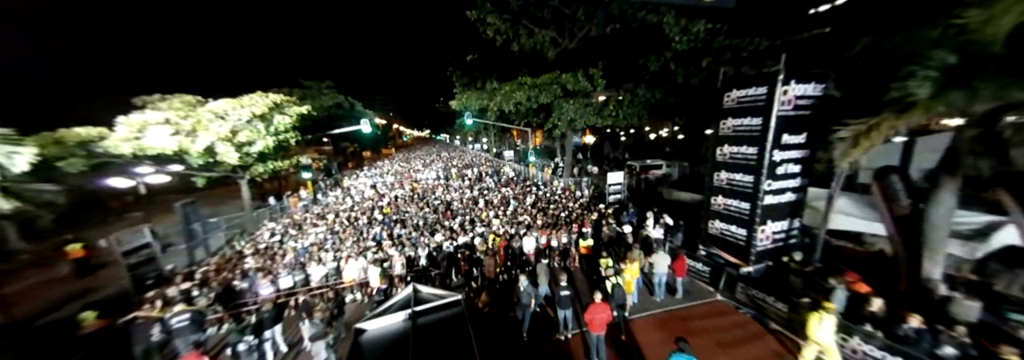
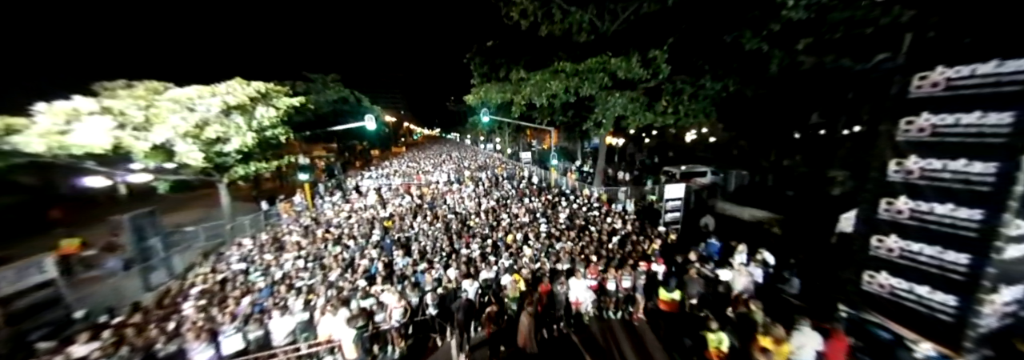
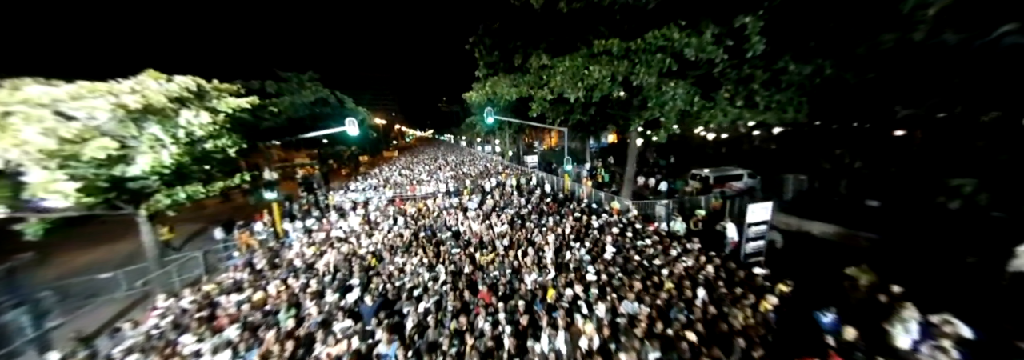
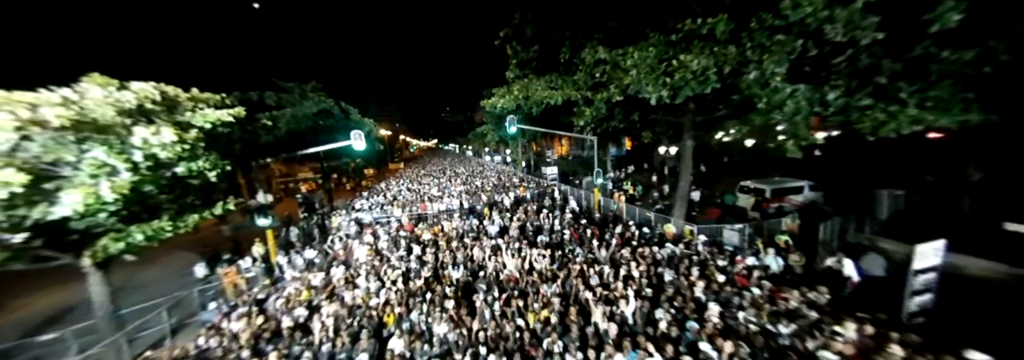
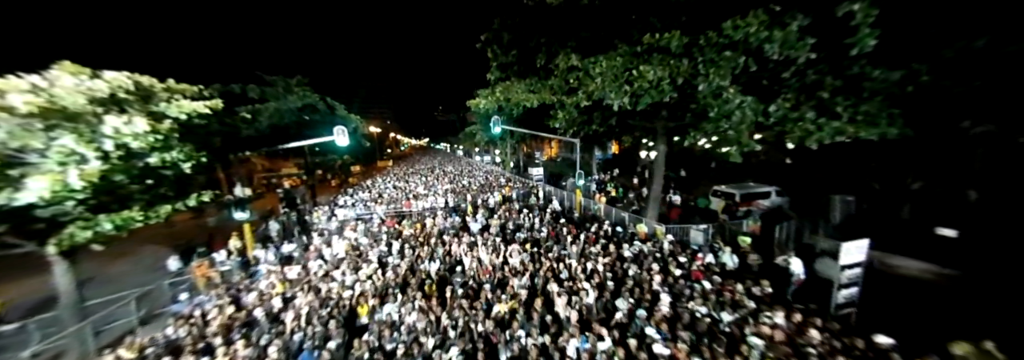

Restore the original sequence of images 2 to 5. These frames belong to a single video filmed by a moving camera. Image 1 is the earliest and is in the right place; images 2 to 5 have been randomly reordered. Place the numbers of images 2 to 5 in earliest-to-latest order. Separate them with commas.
2, 3, 5, 4
